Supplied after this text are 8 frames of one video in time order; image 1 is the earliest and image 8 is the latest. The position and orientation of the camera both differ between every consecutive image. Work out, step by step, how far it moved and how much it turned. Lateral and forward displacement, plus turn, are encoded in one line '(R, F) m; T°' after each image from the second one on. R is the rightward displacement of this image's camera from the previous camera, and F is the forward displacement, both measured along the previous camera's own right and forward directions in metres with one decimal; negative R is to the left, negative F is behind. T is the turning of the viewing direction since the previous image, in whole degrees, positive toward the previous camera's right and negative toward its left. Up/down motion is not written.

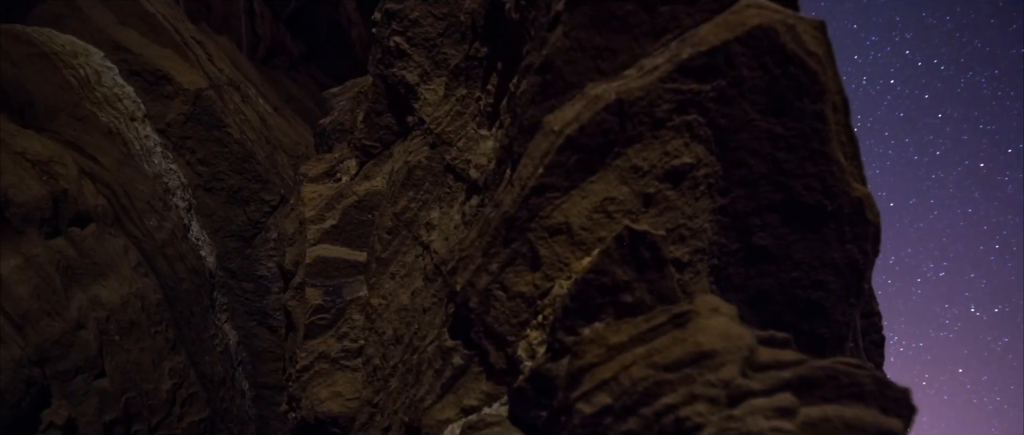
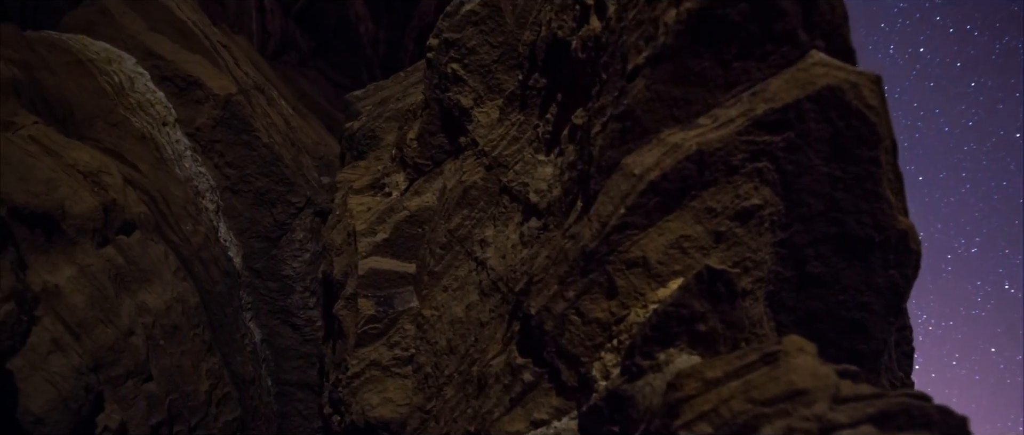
(-0.4, -0.2) m; +1°
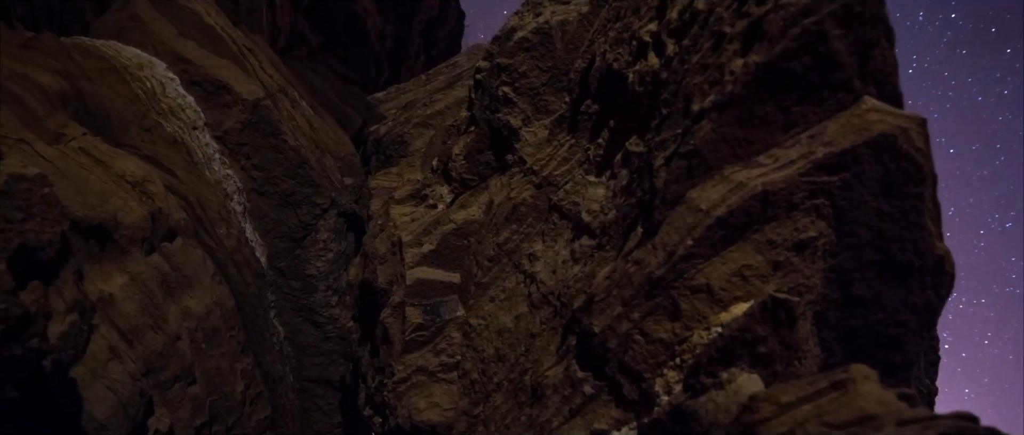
(-0.4, -0.2) m; +1°
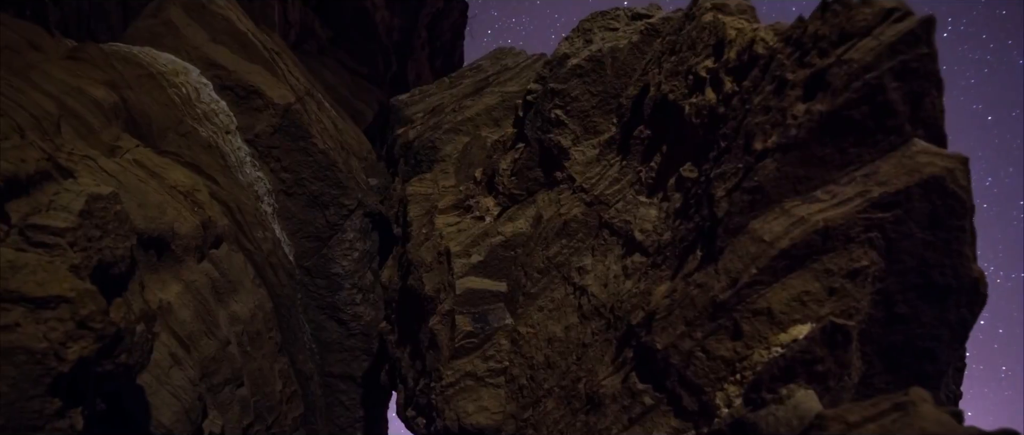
(-0.4, -0.2) m; +1°
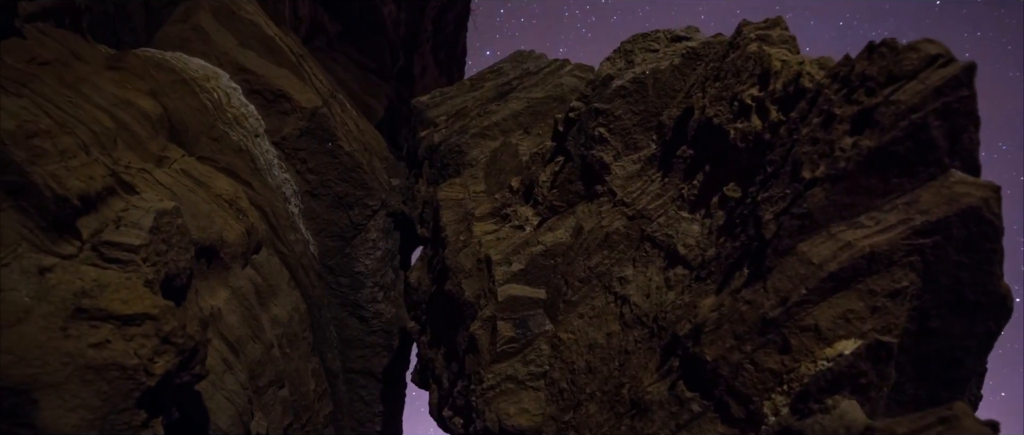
(-0.4, -0.2) m; +1°
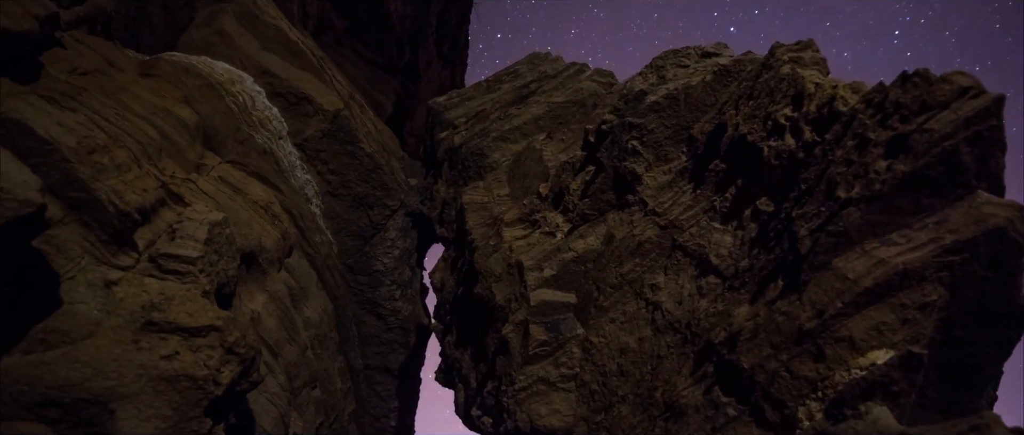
(-0.3, -0.2) m; +1°
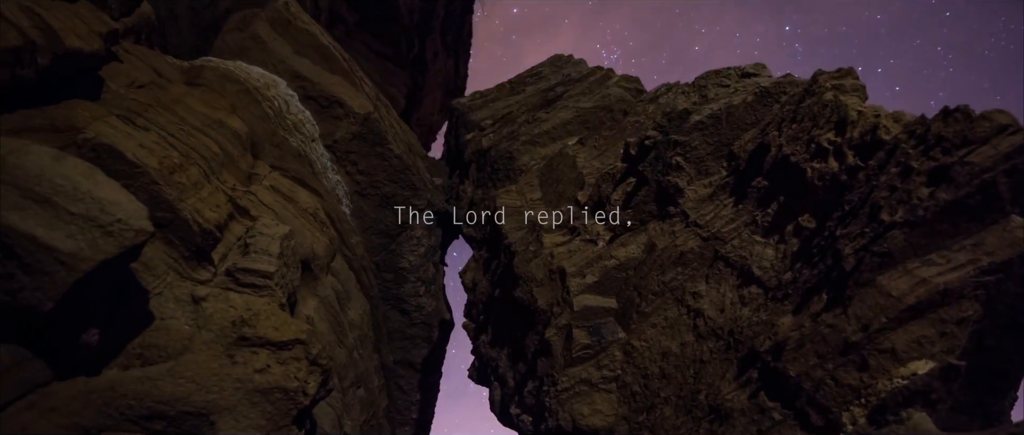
(-0.5, -0.3) m; +1°
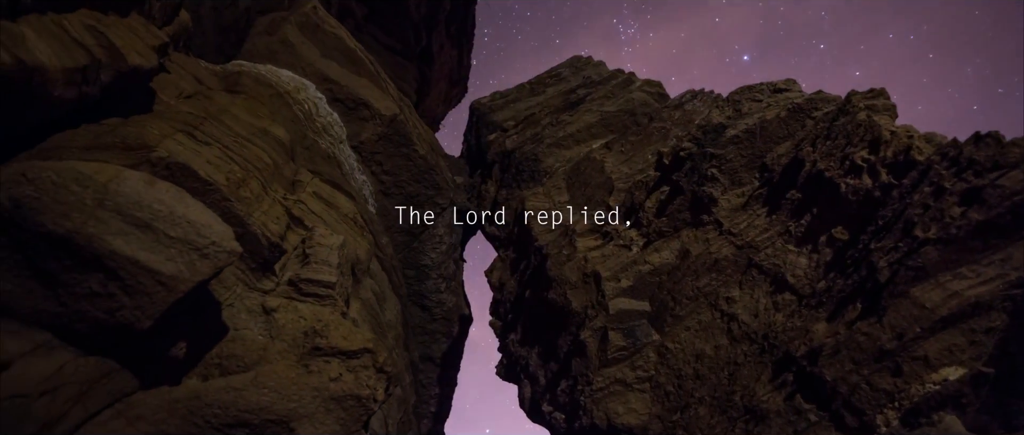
(-0.4, -0.2) m; +1°
